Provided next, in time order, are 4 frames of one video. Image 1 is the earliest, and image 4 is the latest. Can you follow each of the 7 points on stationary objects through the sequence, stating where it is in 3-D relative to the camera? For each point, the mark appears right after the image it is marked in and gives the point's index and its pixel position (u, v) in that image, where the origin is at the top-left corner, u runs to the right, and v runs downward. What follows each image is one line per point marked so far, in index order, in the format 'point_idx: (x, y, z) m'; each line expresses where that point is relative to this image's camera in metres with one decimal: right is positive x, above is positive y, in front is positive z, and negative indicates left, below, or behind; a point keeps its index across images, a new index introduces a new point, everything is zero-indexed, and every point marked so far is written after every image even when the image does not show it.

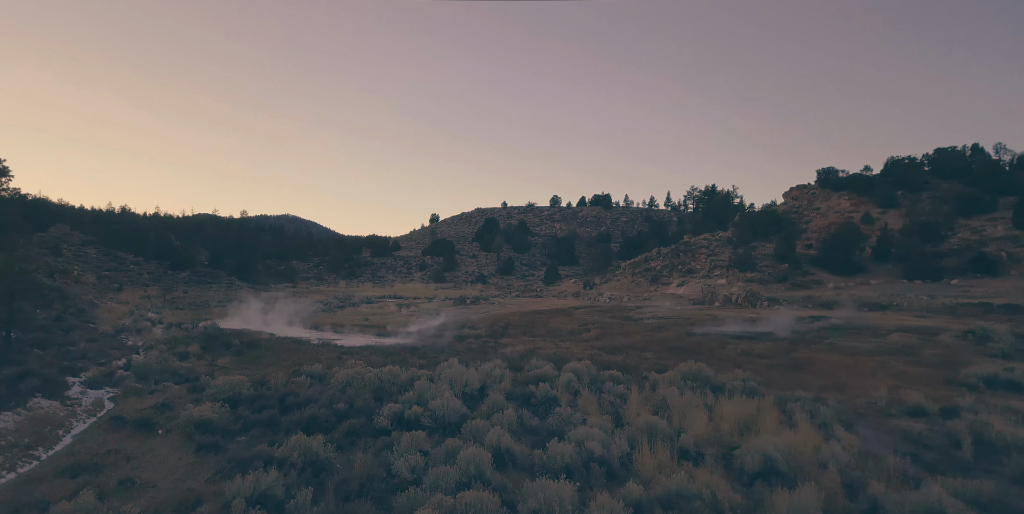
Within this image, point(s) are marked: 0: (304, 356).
0: (-7.0, -3.4, +19.0) m
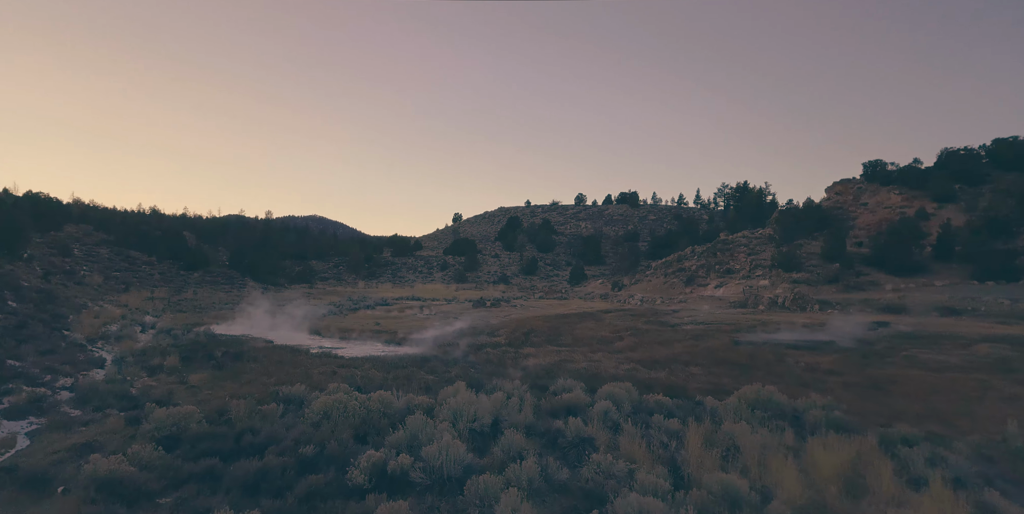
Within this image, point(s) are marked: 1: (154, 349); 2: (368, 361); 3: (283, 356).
0: (-6.4, -3.4, +16.4) m
1: (-12.1, -3.1, +19.0) m
2: (-4.9, -3.6, +19.3) m
3: (-7.8, -3.4, +19.3) m
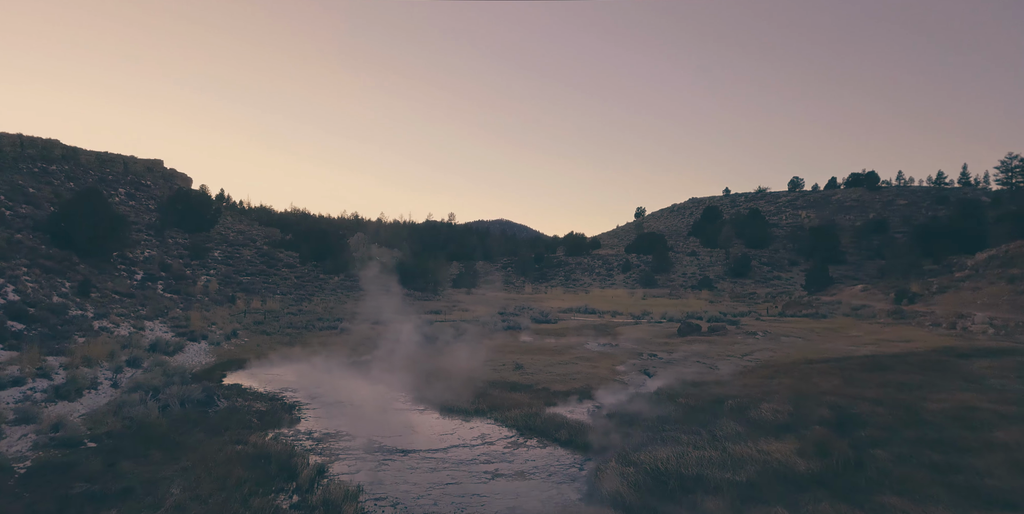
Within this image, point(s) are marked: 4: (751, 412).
0: (-3.4, -3.2, +3.6) m
1: (-8.0, -3.0, +7.9) m
2: (-1.1, -3.4, +5.9) m
3: (-3.9, -3.3, +6.8) m
4: (+5.3, -3.4, +12.6) m
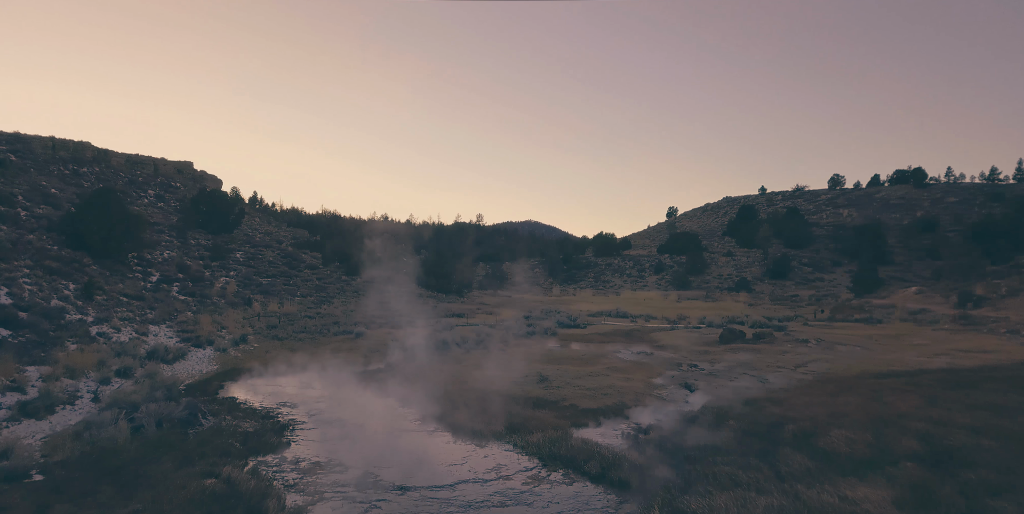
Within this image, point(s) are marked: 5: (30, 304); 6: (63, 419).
0: (-3.4, -3.2, +2.0) m
1: (-7.9, -3.0, +6.5) m
2: (-1.0, -3.4, +4.2) m
3: (-3.7, -3.3, +5.2) m
4: (+5.7, -3.4, +10.5) m
5: (-14.7, -1.4, +17.3) m
6: (-8.7, -3.1, +11.0) m
